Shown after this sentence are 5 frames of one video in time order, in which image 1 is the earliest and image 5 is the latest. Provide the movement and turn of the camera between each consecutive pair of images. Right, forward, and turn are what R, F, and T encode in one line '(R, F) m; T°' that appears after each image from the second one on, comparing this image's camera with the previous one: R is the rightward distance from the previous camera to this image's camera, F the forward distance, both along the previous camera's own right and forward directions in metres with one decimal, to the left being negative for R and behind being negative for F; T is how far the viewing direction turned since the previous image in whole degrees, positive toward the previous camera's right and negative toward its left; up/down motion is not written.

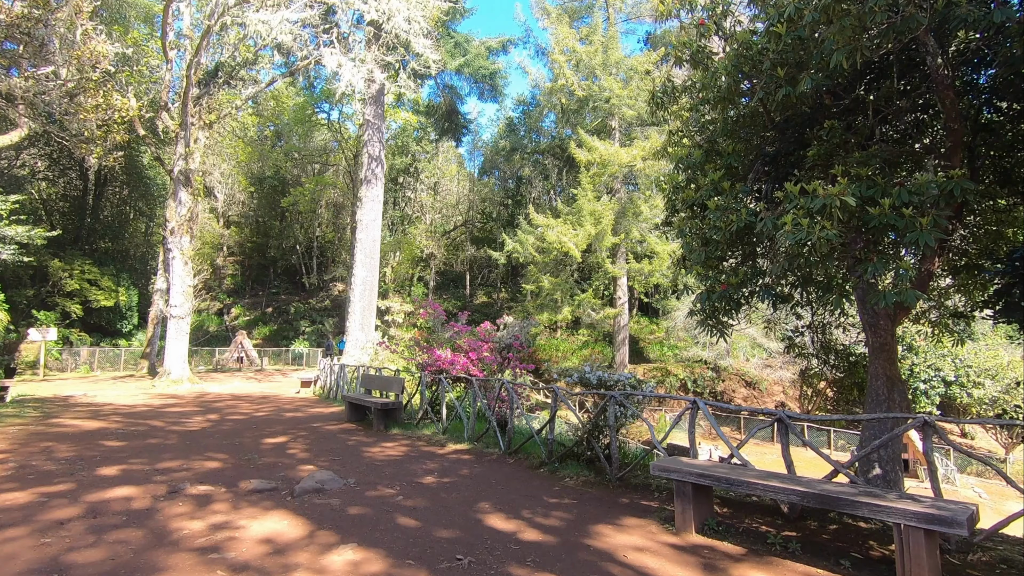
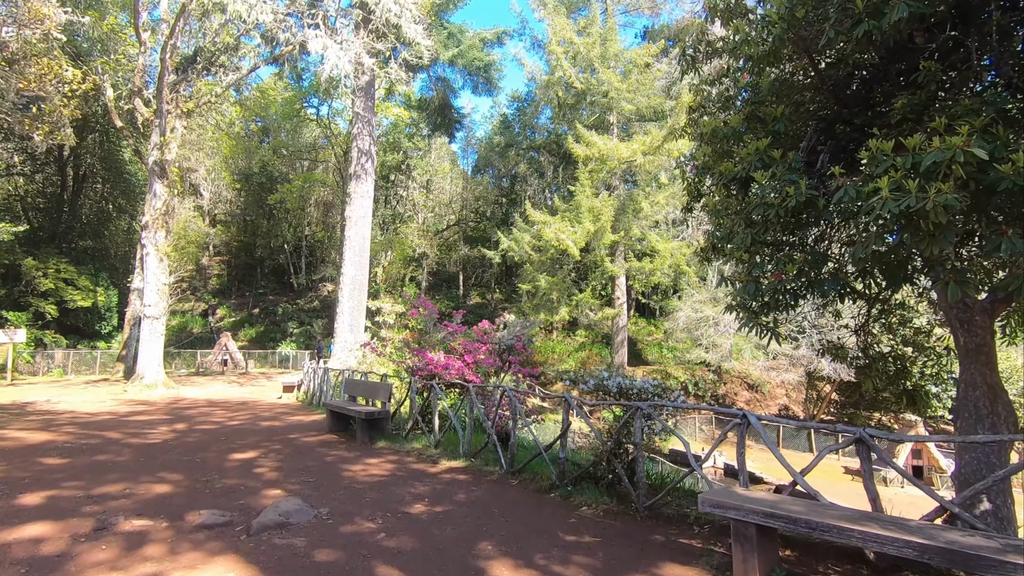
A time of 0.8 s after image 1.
(-0.1, +0.8) m; +1°
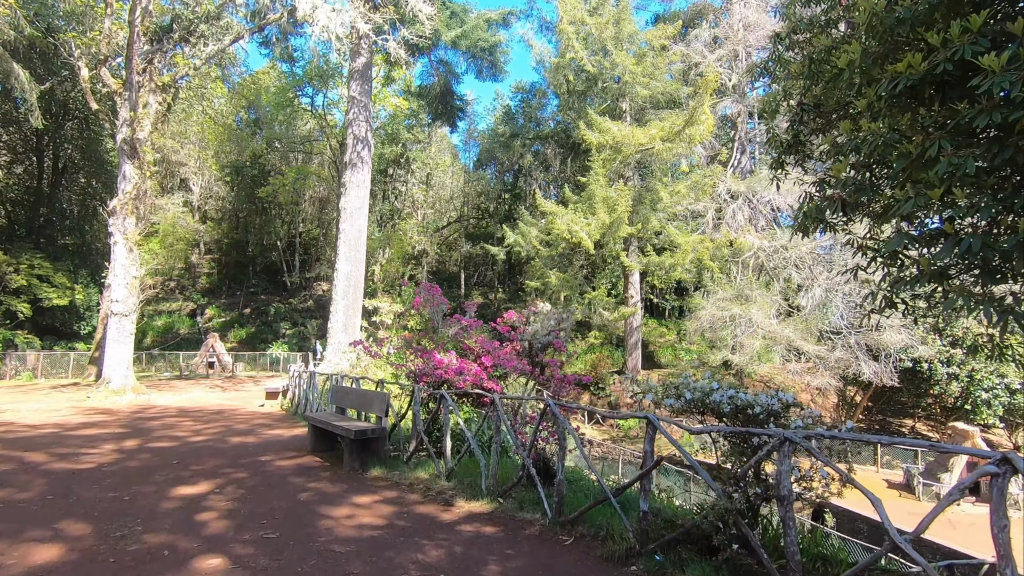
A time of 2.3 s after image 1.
(-0.3, +1.4) m; 0°
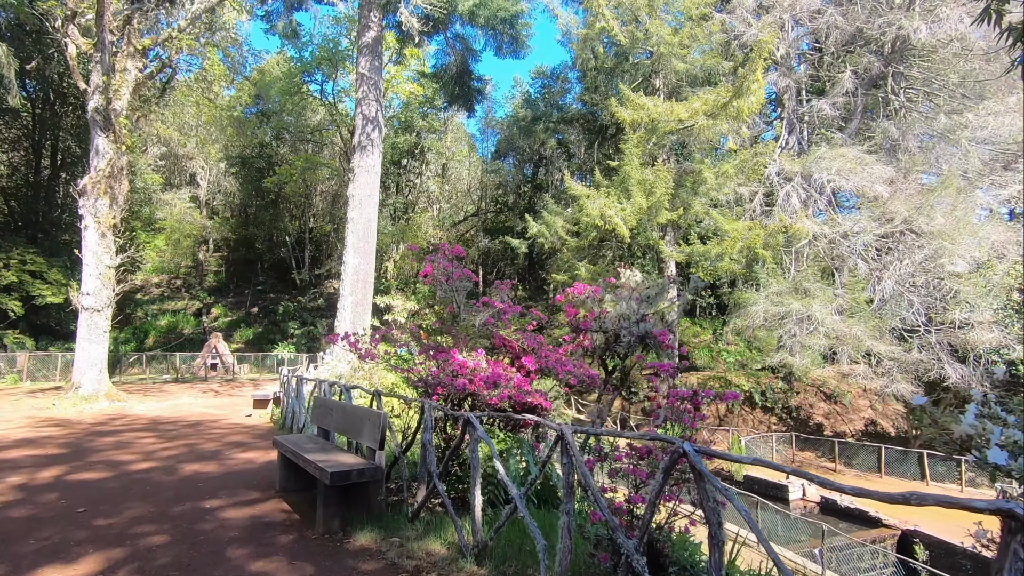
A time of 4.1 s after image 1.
(-0.3, +1.7) m; -2°
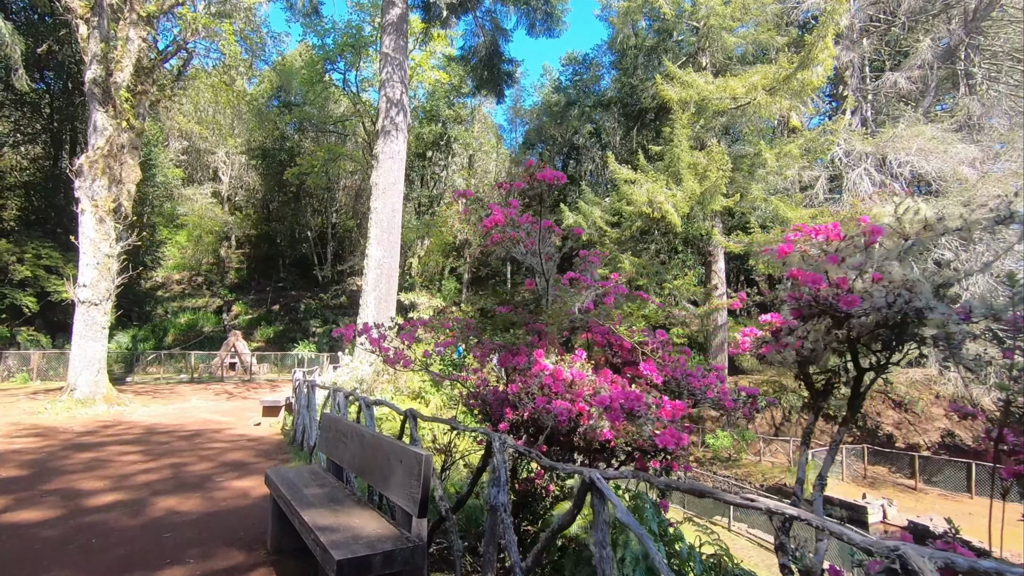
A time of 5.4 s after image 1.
(-0.4, +1.3) m; -2°
